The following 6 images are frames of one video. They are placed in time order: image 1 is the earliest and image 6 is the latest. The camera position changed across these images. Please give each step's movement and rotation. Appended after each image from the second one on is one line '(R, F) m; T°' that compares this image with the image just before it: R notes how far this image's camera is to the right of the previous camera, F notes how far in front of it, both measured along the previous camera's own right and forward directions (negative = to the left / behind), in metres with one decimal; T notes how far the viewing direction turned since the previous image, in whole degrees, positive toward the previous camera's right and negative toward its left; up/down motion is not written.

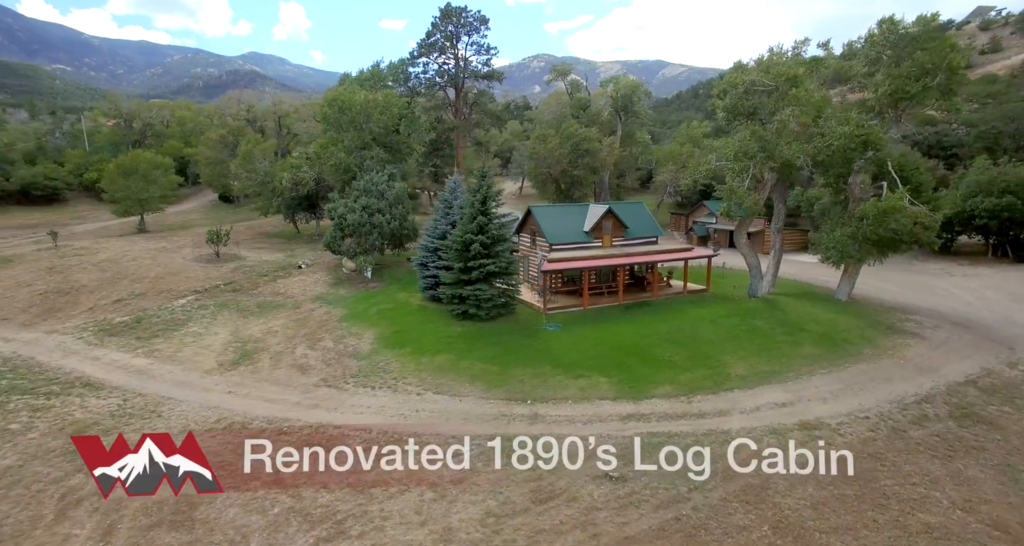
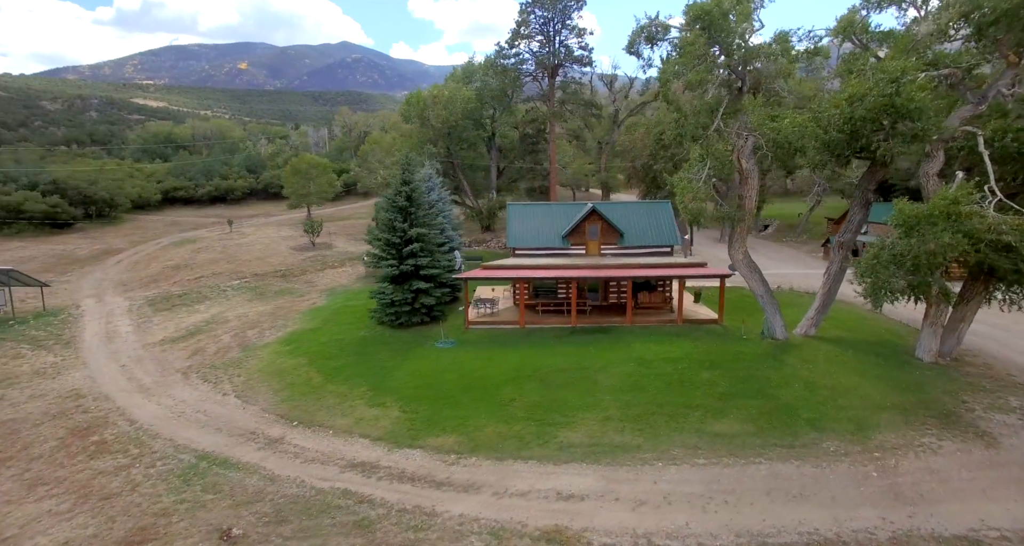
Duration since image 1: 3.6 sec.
(+12.4, +6.2) m; -25°
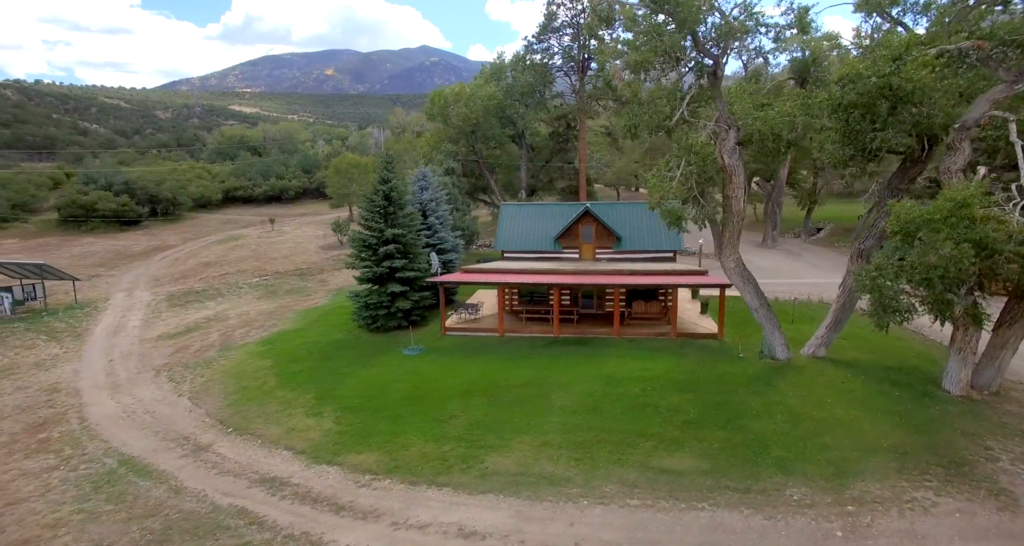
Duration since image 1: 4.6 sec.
(+3.3, +1.5) m; -7°
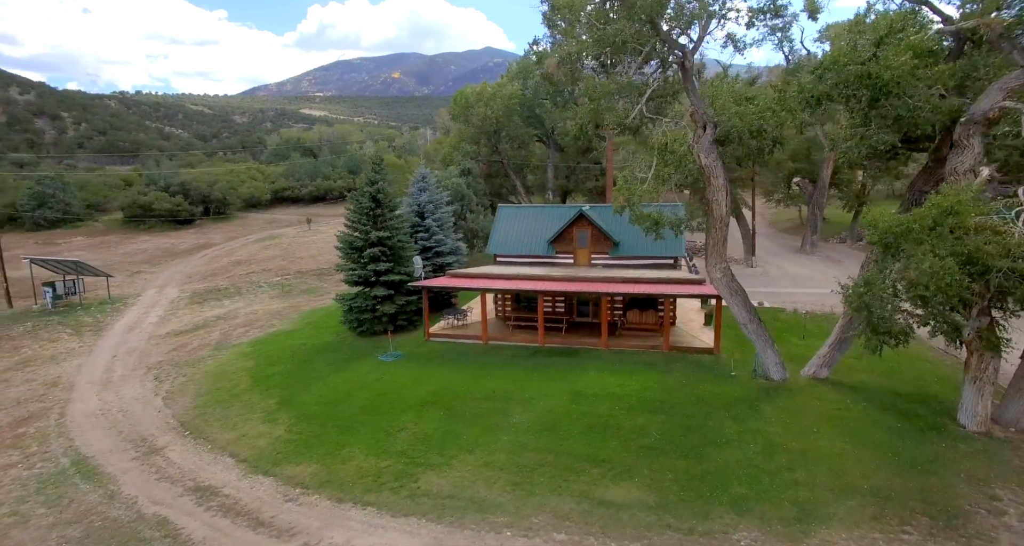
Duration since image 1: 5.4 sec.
(+2.6, +1.0) m; -6°
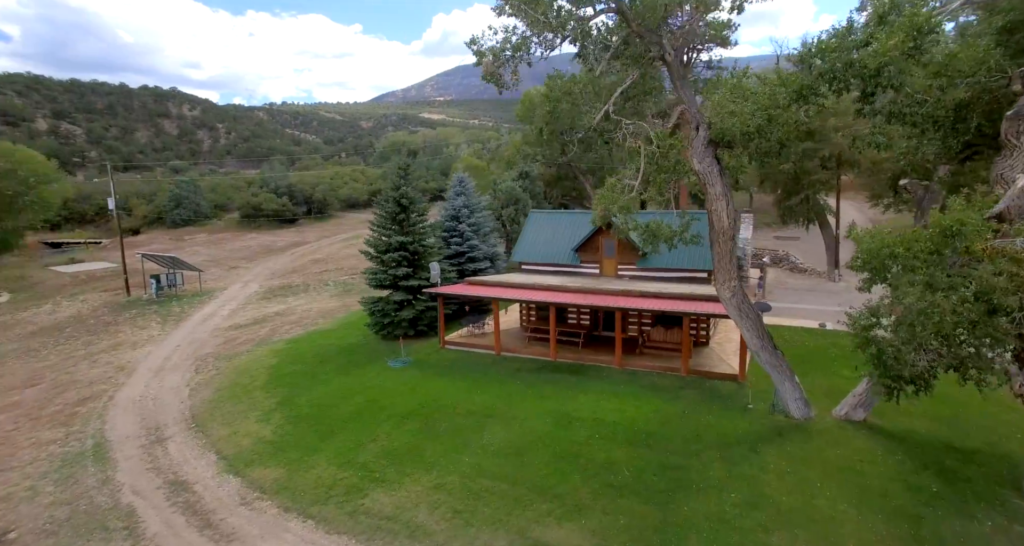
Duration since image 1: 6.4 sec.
(+3.1, +1.1) m; -11°
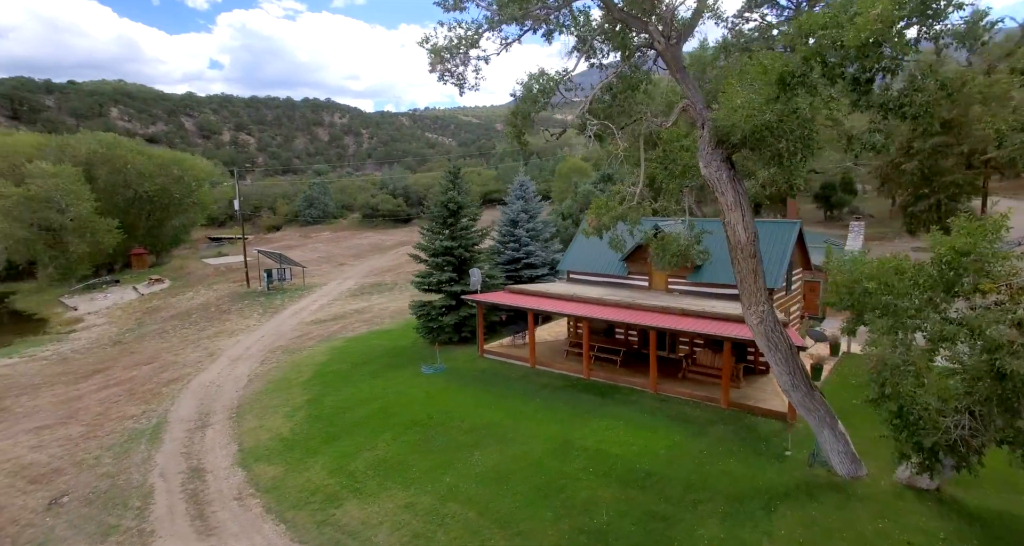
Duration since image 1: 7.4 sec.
(+2.9, +1.2) m; -13°
